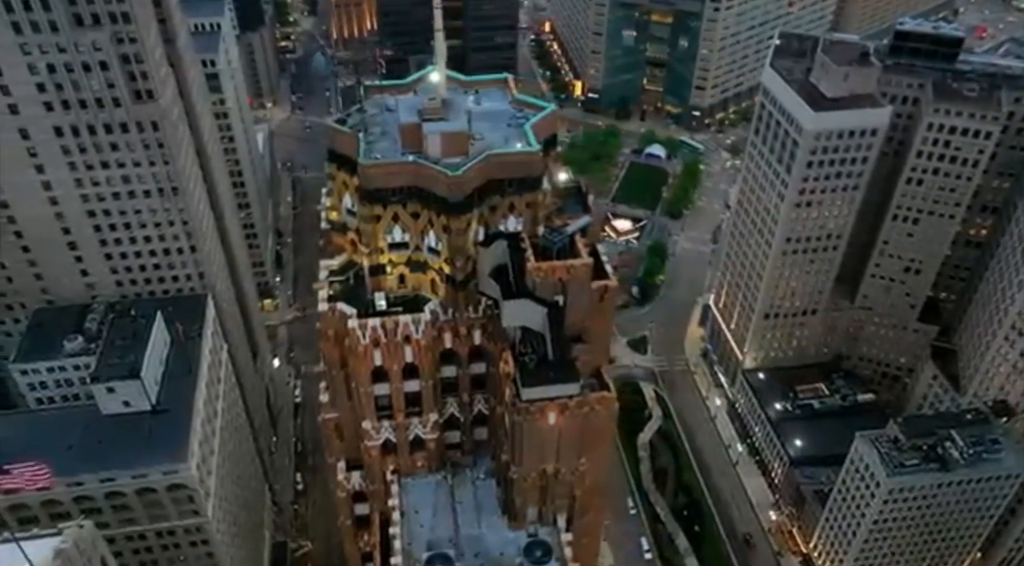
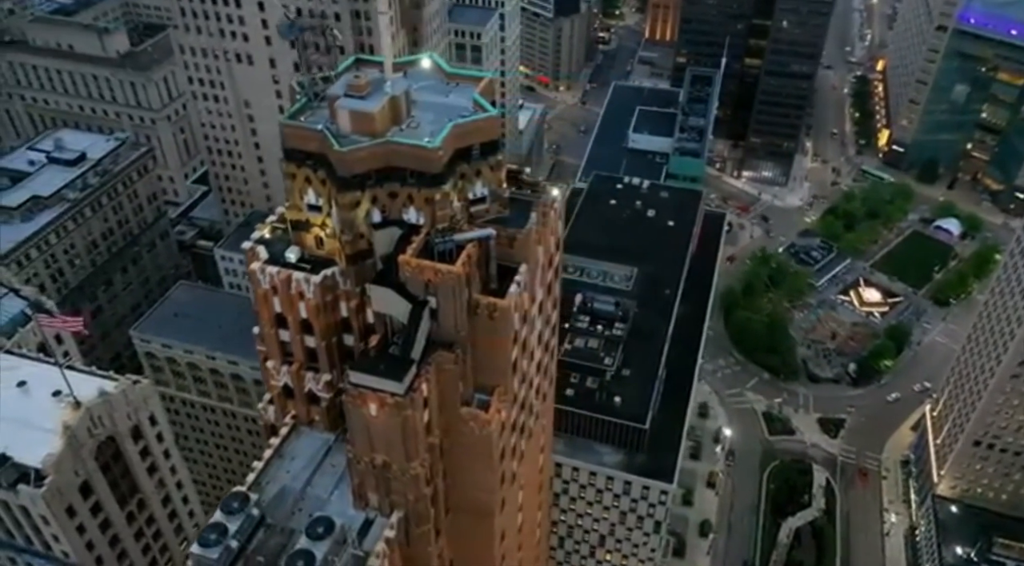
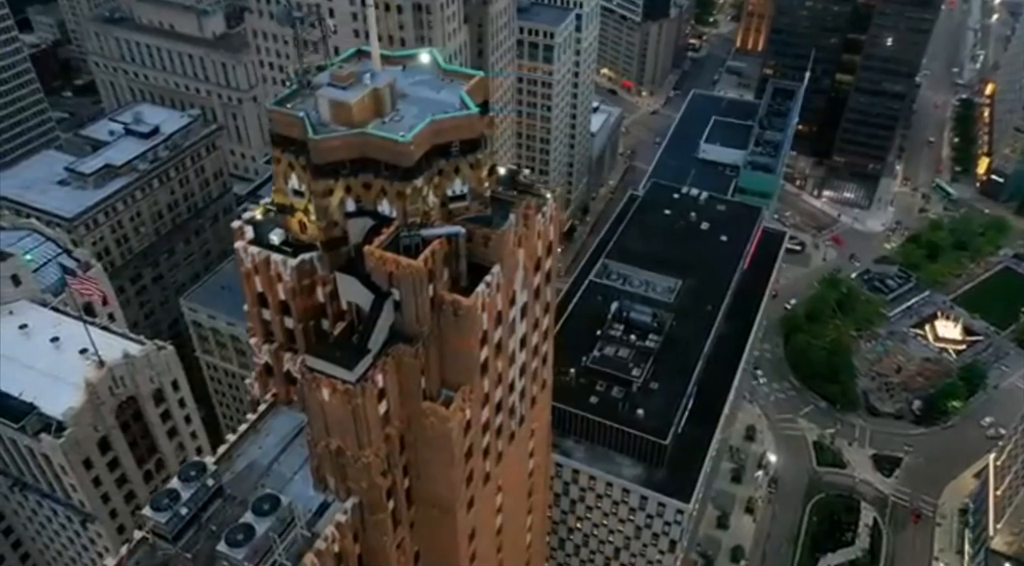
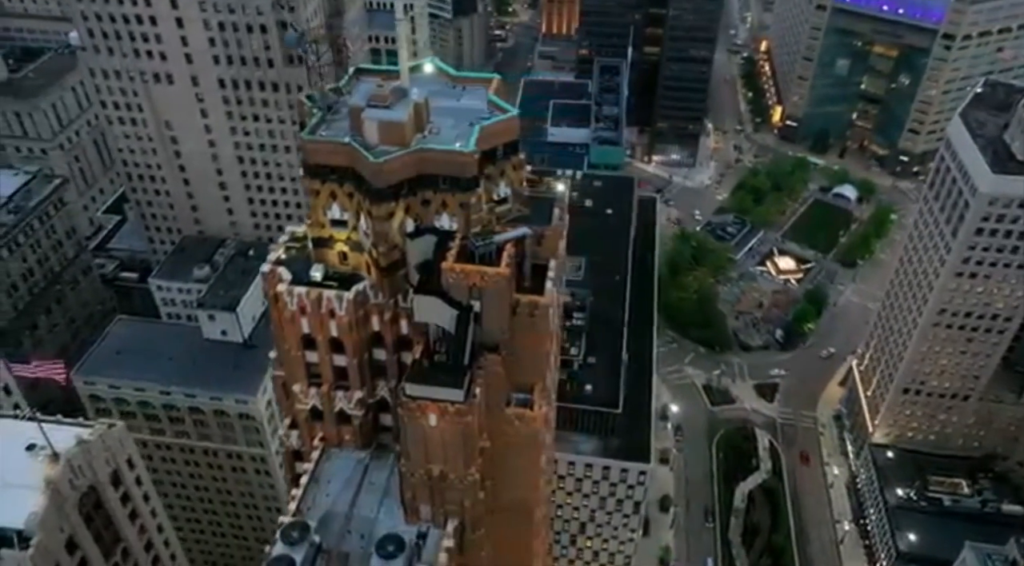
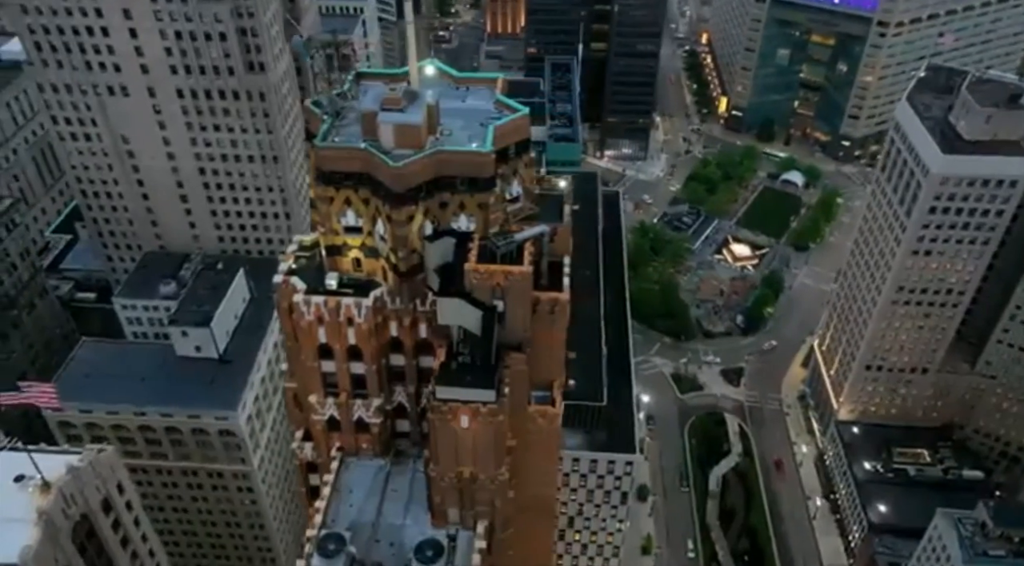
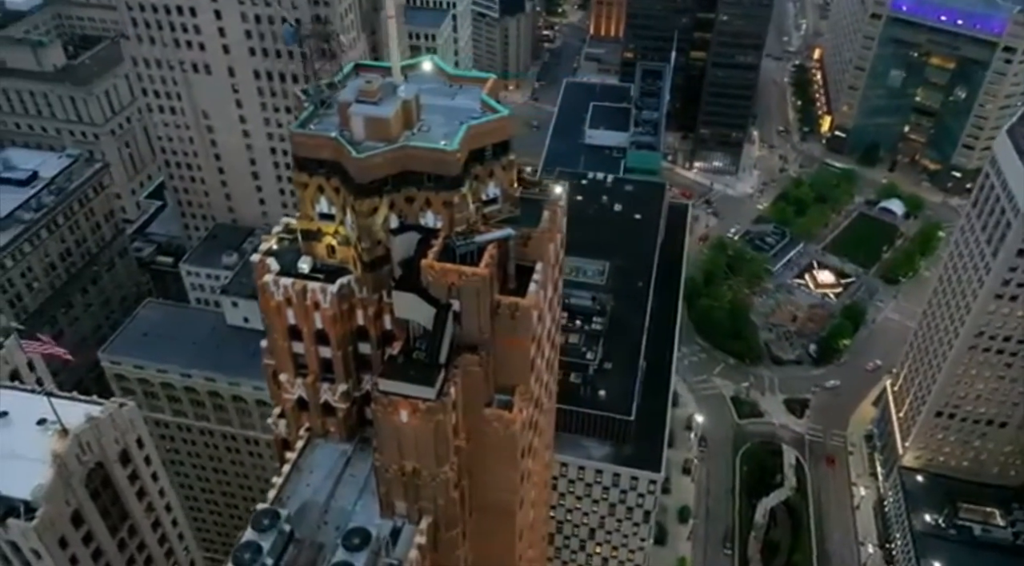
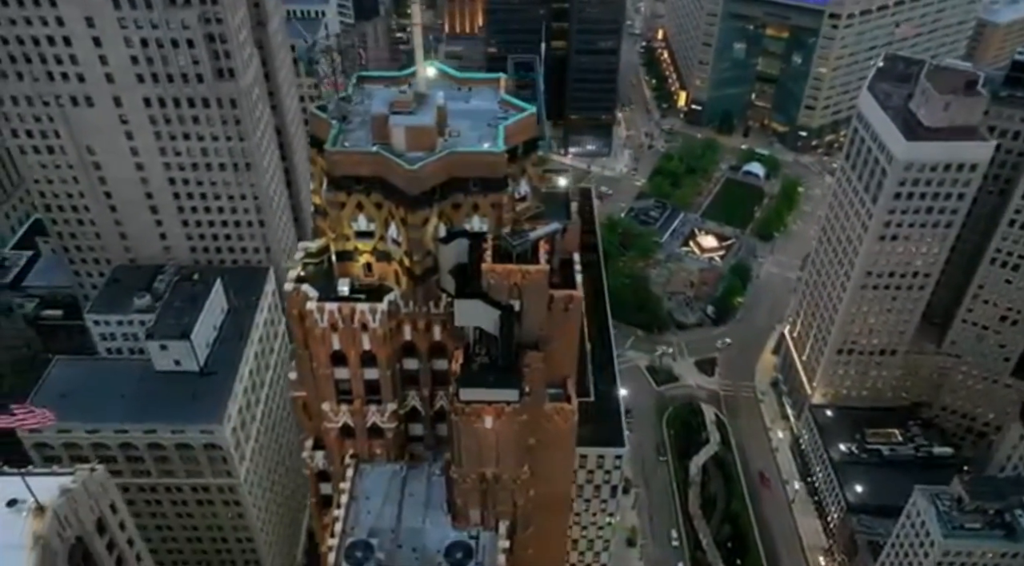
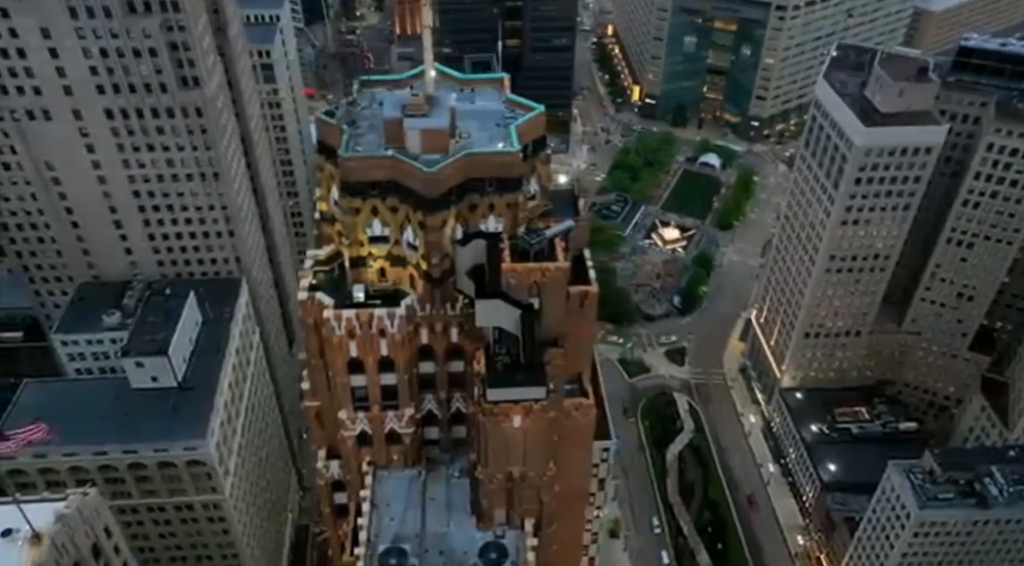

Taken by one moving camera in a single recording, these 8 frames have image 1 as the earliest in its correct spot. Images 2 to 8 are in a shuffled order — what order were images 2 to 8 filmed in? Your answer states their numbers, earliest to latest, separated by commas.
8, 7, 5, 4, 6, 2, 3
